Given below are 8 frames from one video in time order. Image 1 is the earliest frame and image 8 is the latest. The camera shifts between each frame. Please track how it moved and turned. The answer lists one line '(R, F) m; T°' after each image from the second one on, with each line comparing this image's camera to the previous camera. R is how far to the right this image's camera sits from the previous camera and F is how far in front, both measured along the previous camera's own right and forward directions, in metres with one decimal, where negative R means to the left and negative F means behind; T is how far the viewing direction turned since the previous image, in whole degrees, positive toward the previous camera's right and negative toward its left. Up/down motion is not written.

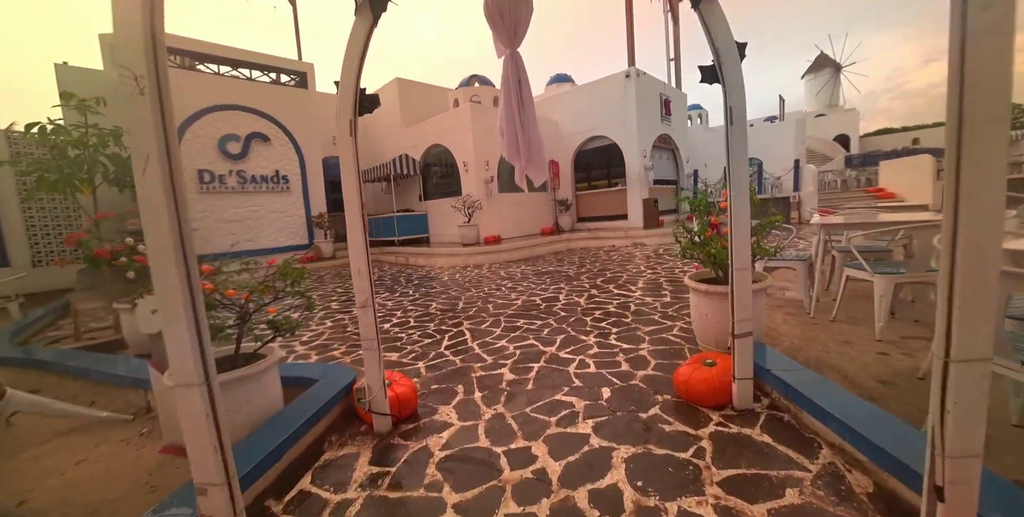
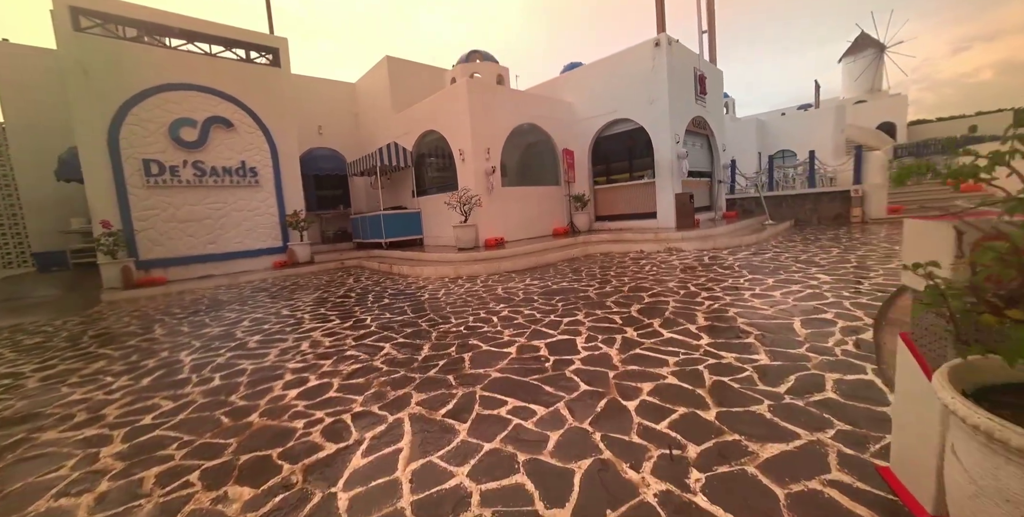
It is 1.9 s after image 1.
(+0.2, +2.0) m; -2°
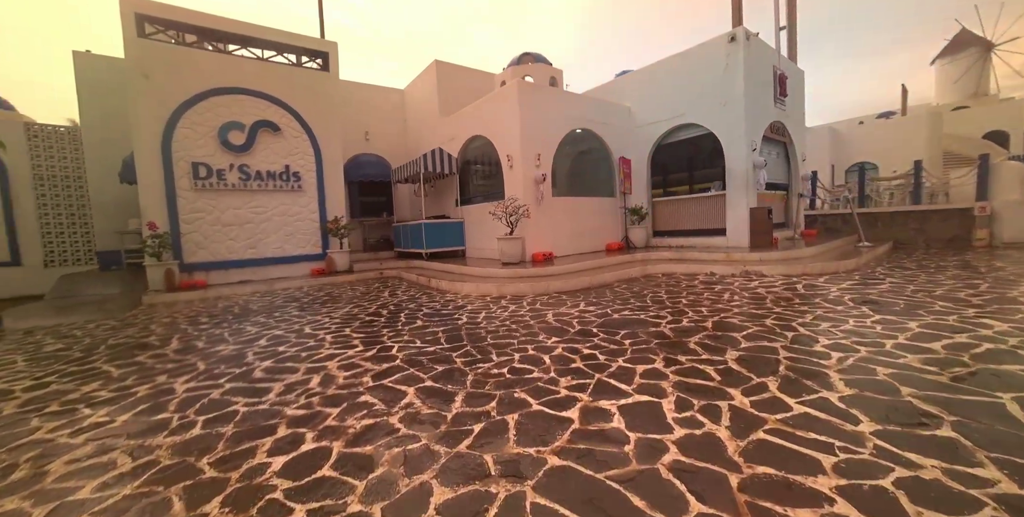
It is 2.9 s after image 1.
(-0.1, +0.9) m; -6°
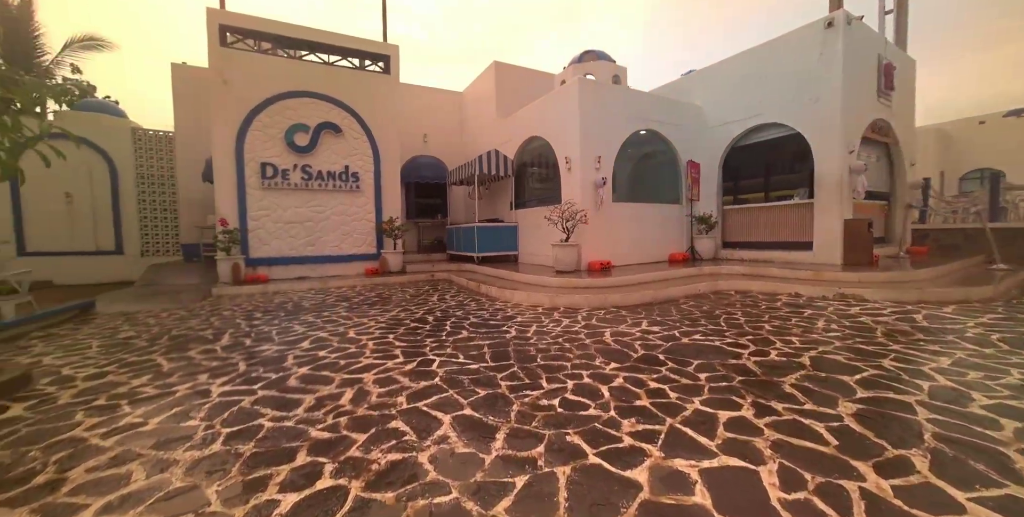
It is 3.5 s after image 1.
(0.0, +0.5) m; -7°
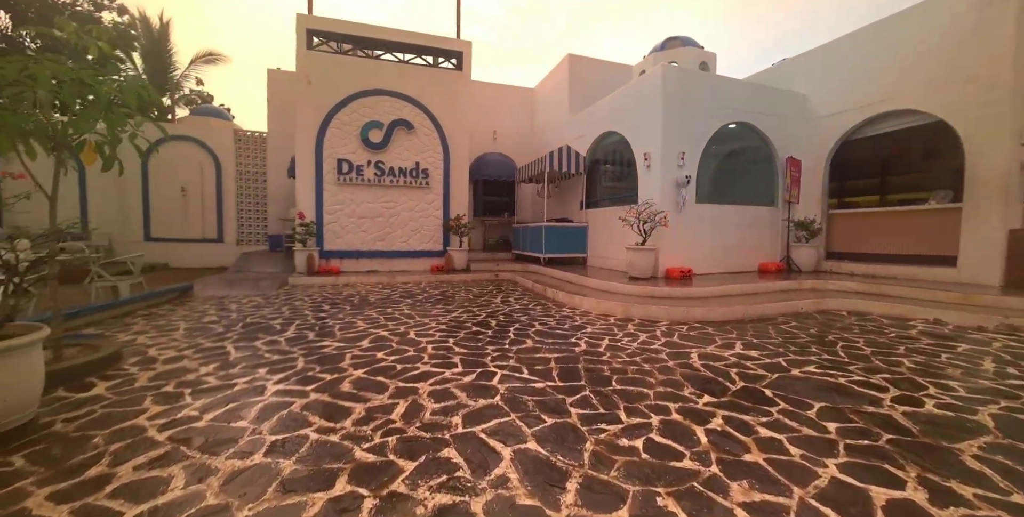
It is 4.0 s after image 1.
(-0.1, +0.5) m; -9°
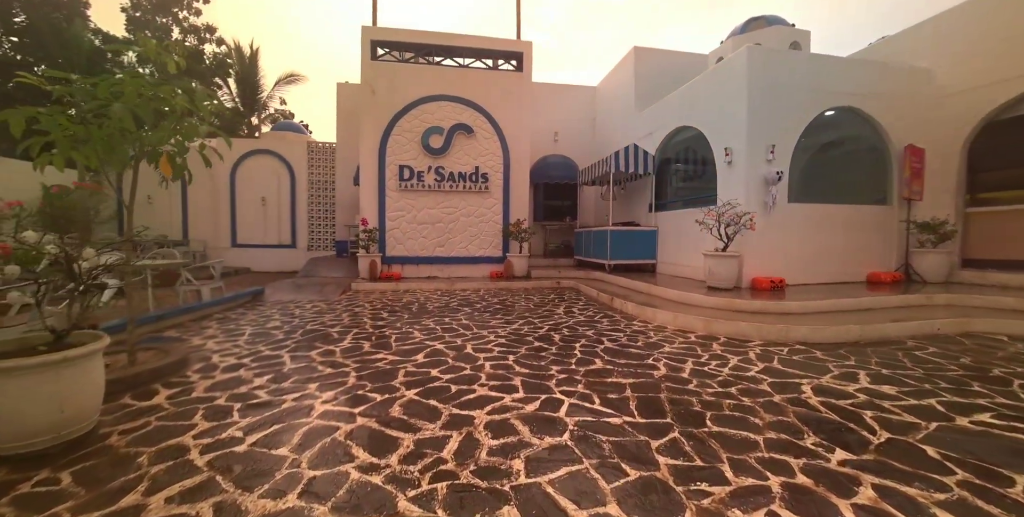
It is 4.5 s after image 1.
(-0.1, +0.5) m; -8°
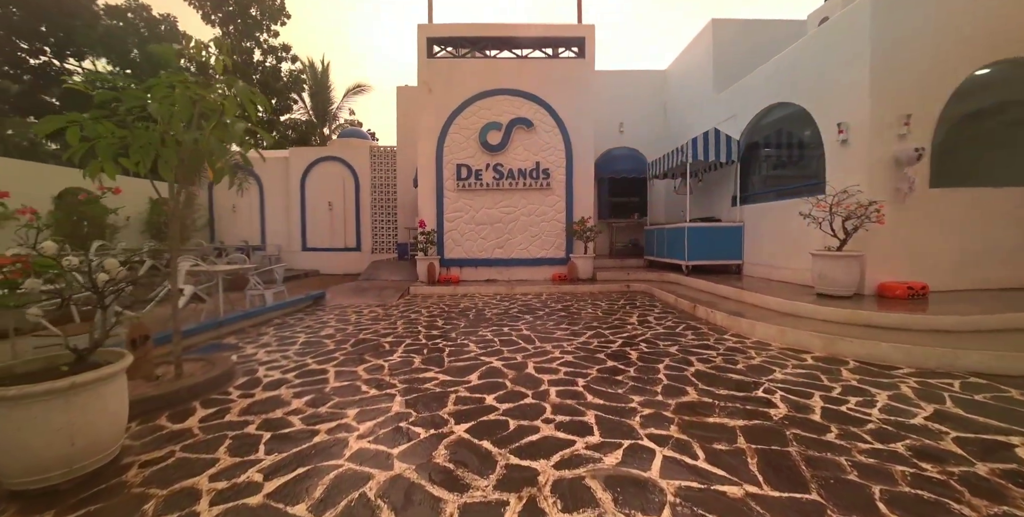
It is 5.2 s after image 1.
(-0.1, +0.7) m; -8°
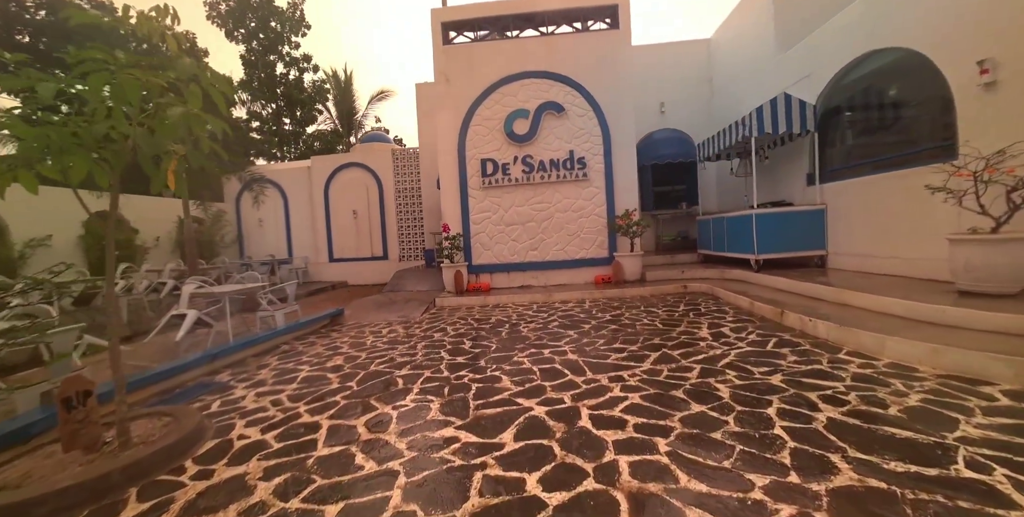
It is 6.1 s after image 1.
(0.0, +1.1) m; -5°
